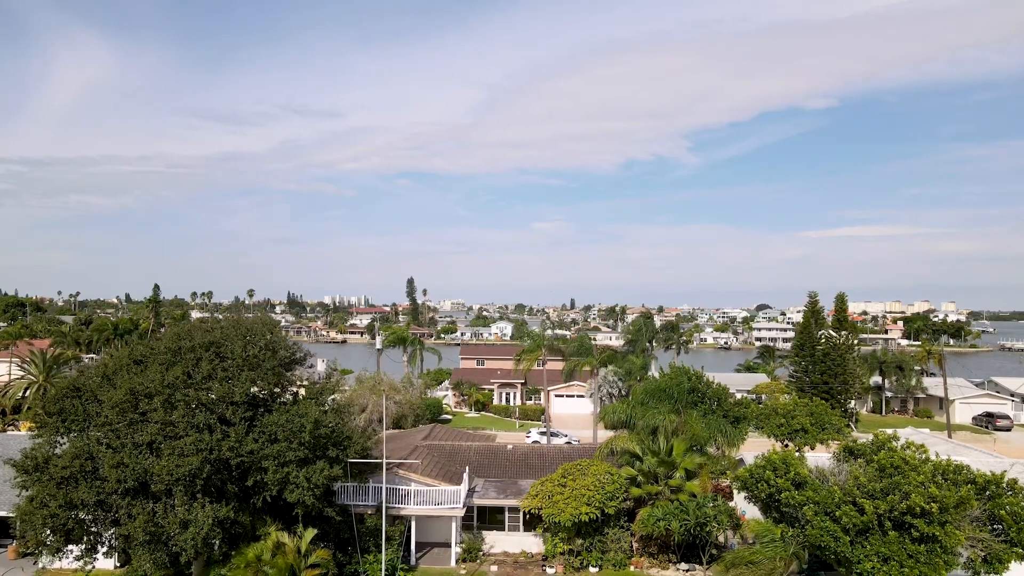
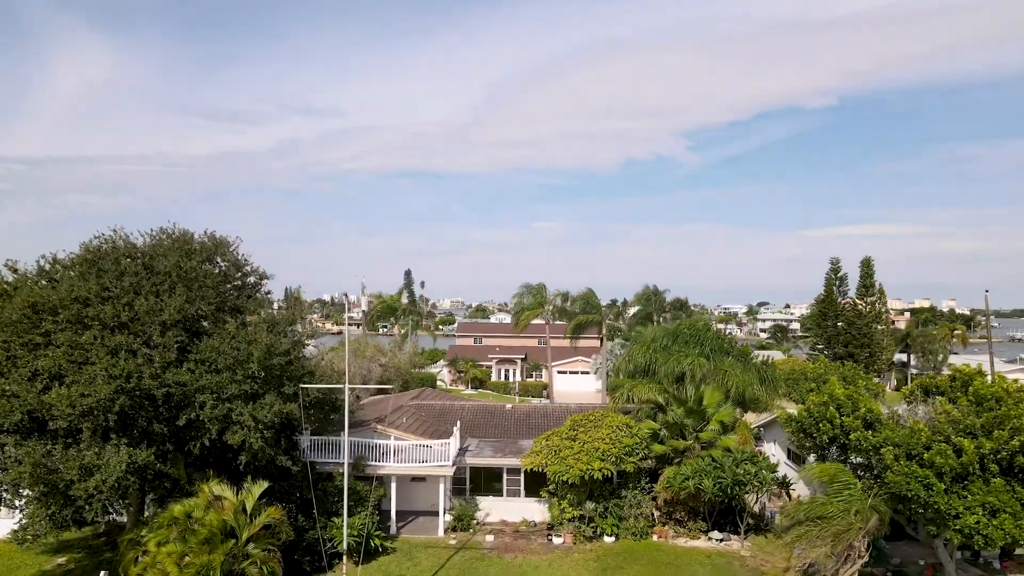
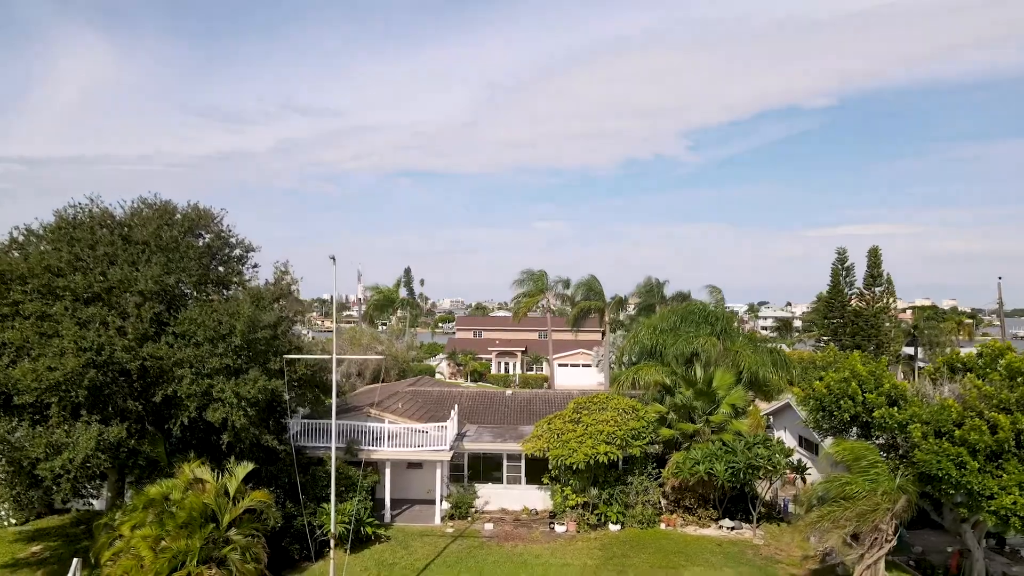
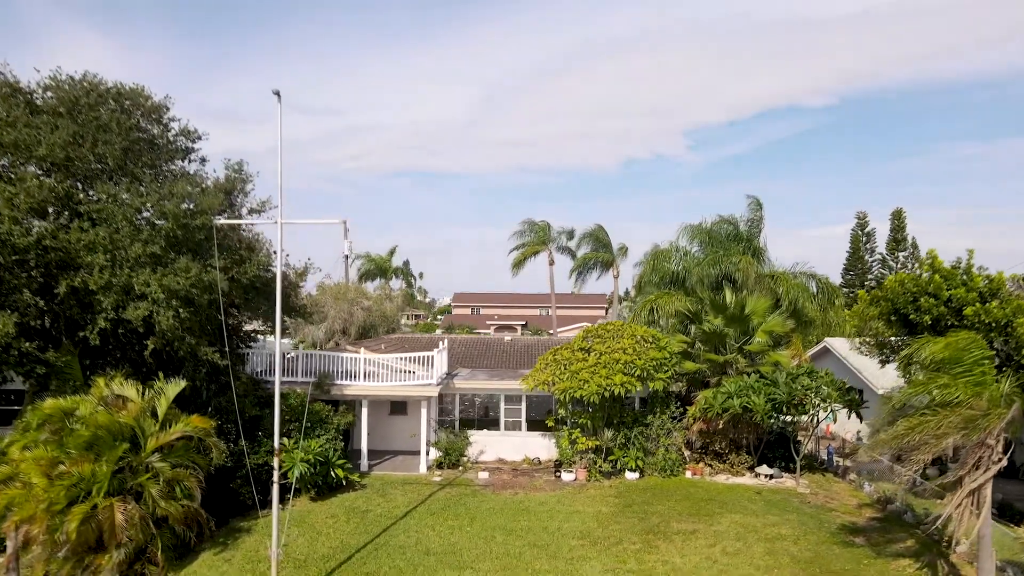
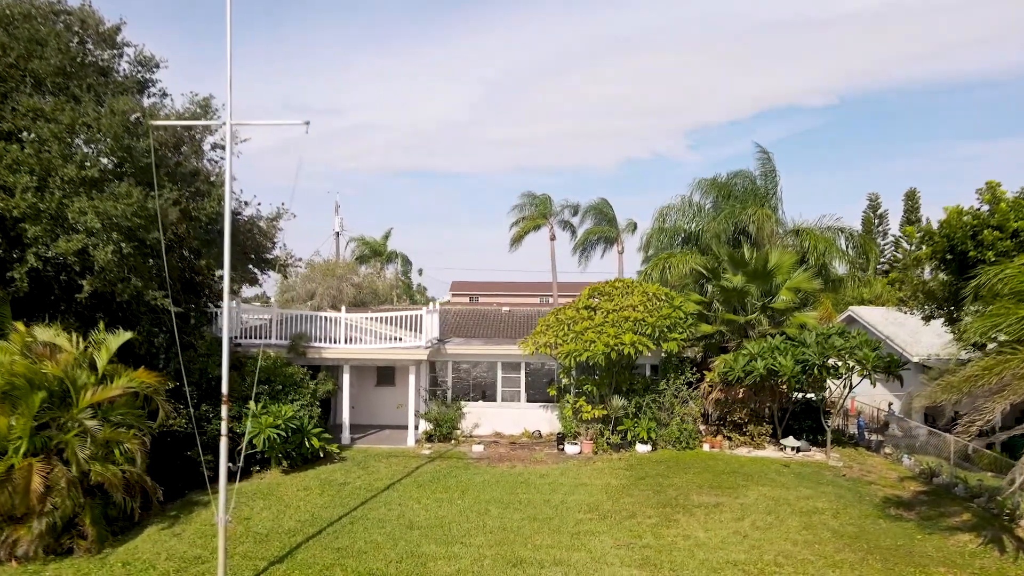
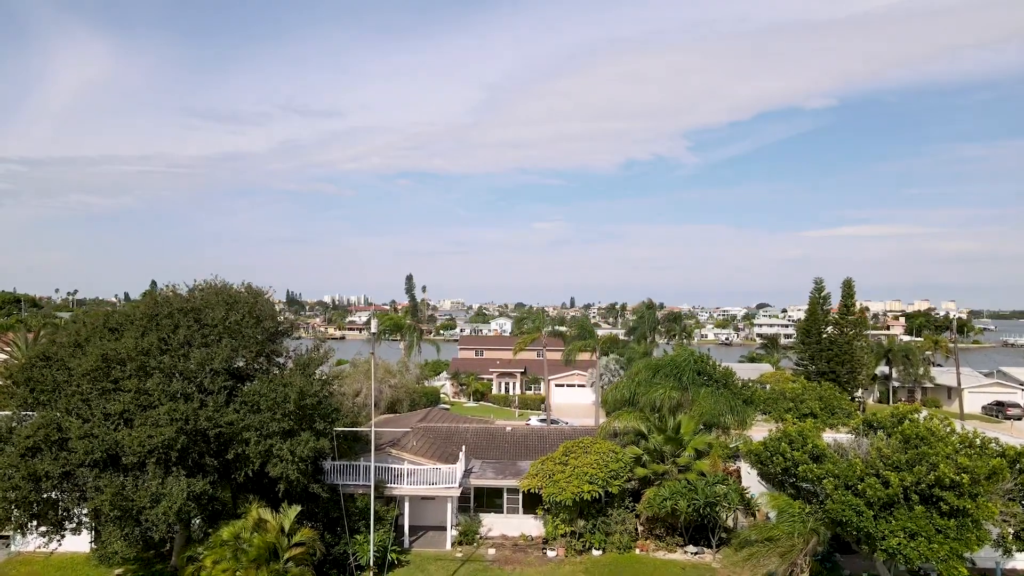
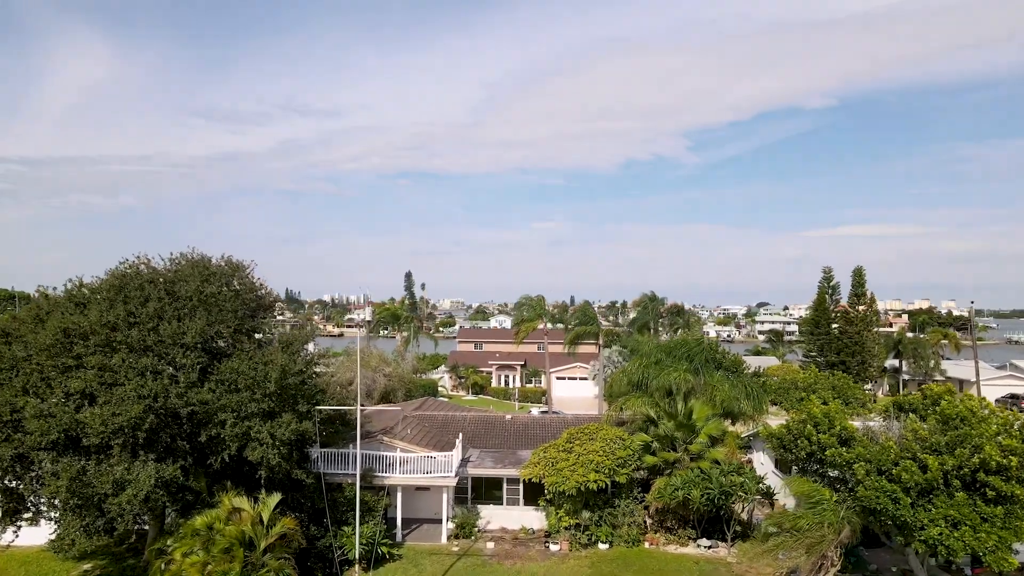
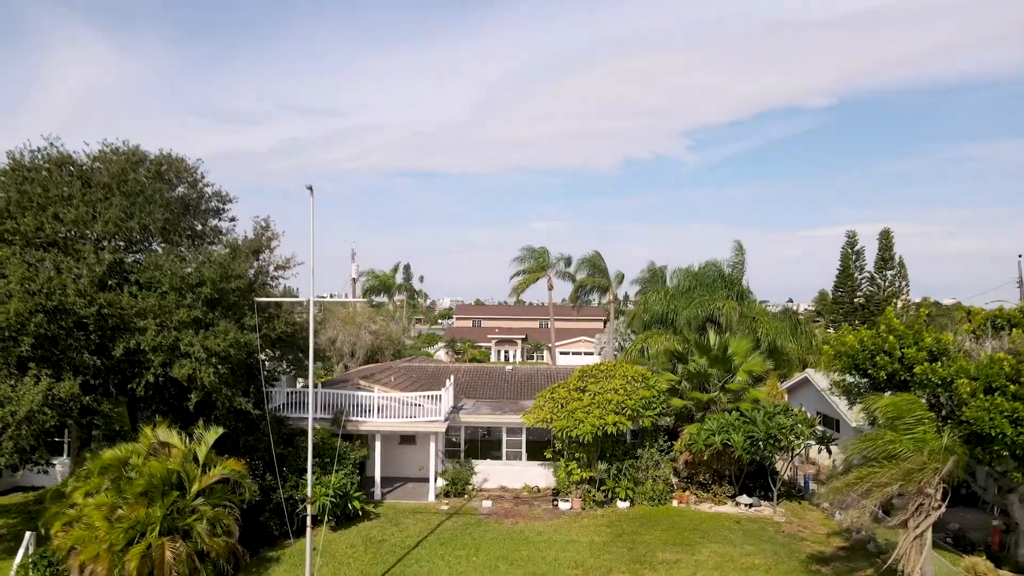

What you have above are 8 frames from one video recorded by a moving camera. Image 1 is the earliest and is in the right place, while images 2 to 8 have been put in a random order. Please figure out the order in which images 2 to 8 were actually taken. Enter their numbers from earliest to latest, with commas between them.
6, 7, 2, 3, 8, 4, 5
